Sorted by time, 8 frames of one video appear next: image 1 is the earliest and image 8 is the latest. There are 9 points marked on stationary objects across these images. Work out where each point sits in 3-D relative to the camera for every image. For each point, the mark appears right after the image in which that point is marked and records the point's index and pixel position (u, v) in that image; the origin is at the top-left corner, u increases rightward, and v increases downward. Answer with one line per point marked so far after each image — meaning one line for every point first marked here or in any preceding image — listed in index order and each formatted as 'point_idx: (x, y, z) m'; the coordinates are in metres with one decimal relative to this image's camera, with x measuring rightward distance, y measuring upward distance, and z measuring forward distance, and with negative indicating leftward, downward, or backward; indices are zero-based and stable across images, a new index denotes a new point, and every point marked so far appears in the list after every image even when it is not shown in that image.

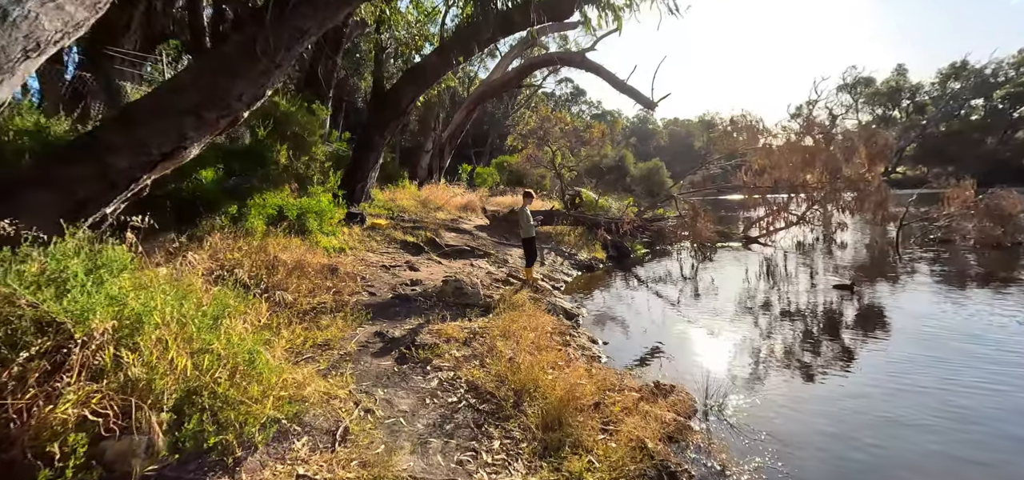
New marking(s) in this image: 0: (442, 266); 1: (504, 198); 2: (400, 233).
0: (-1.0, -0.4, +6.9) m
1: (-0.3, +1.5, +16.8) m
2: (-1.9, +0.1, +8.1) m
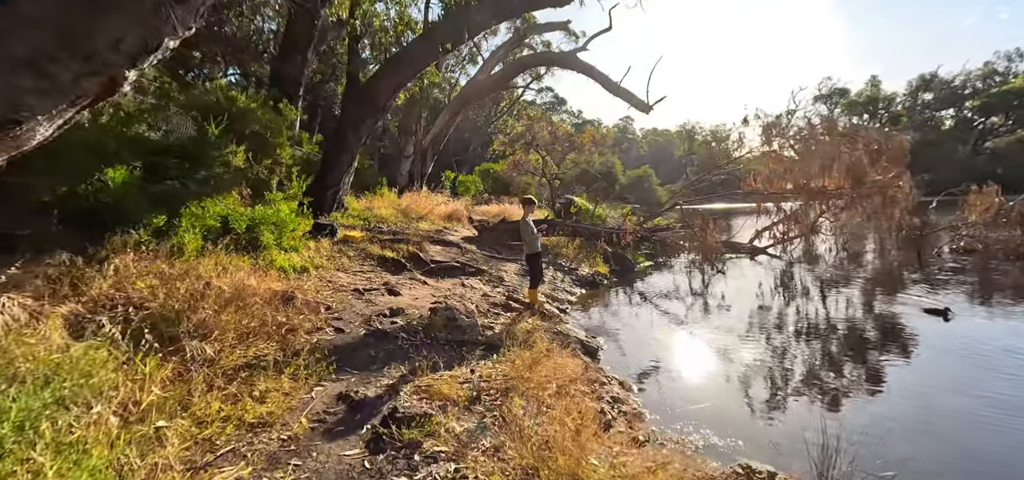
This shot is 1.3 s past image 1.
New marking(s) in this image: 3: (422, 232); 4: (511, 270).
0: (-1.0, -0.6, +5.7) m
1: (-0.7, +1.1, +15.7) m
2: (-1.9, -0.1, +6.8) m
3: (-1.7, +0.2, +8.9) m
4: (0.0, -0.5, +8.1) m
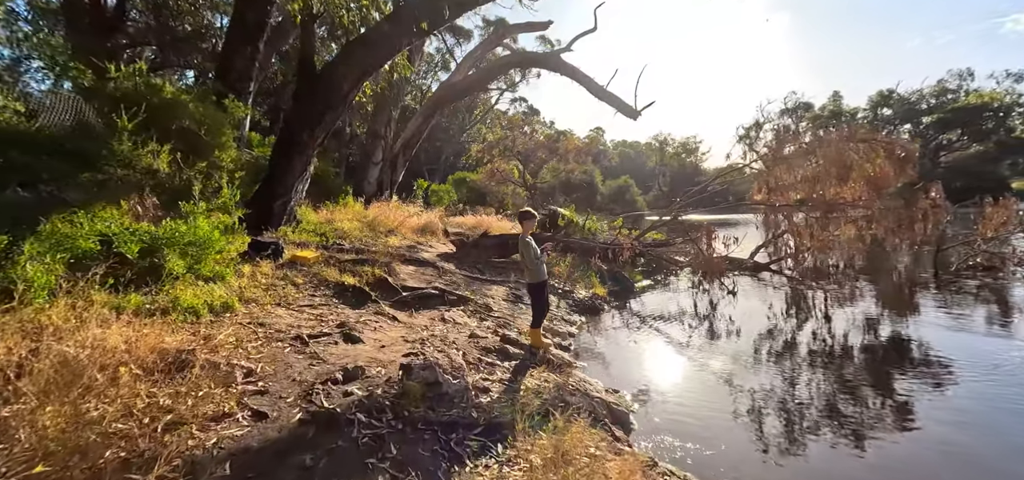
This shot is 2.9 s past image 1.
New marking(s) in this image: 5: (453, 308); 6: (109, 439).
0: (-1.0, -0.8, +4.4) m
1: (-1.3, +0.7, +14.4) m
2: (-2.0, -0.4, +5.4) m
3: (-1.9, -0.1, +7.6) m
4: (-0.2, -0.8, +6.8) m
5: (-0.7, -0.8, +5.5) m
6: (-1.7, -0.8, +2.0) m
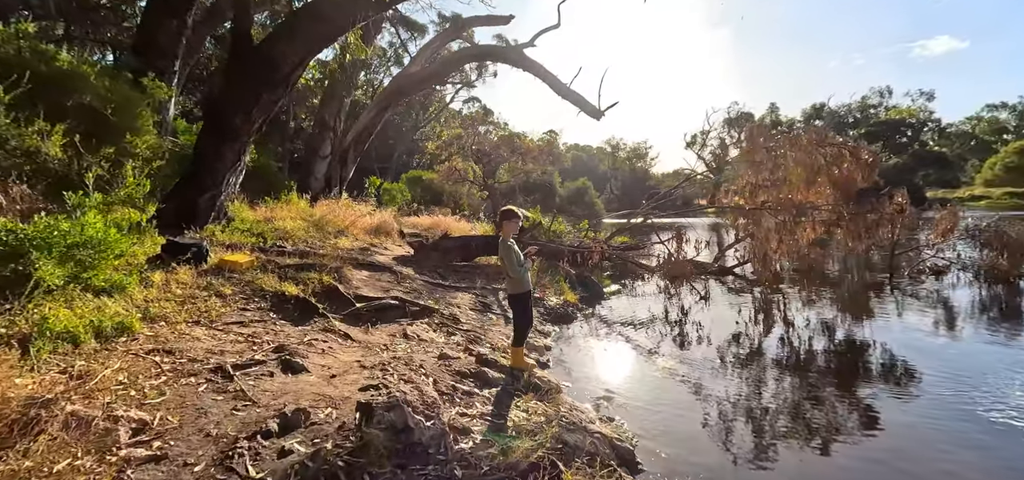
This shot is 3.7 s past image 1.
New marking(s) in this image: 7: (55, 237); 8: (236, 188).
0: (-1.2, -0.8, +3.6) m
1: (-2.5, +0.6, +13.5) m
2: (-2.3, -0.4, +4.6) m
3: (-2.4, -0.2, +6.7) m
4: (-0.6, -0.8, +6.1) m
5: (-1.0, -0.8, +4.8) m
6: (-1.6, -0.8, +1.1) m
7: (-2.9, 0.0, +3.0) m
8: (-3.9, +0.7, +6.7) m
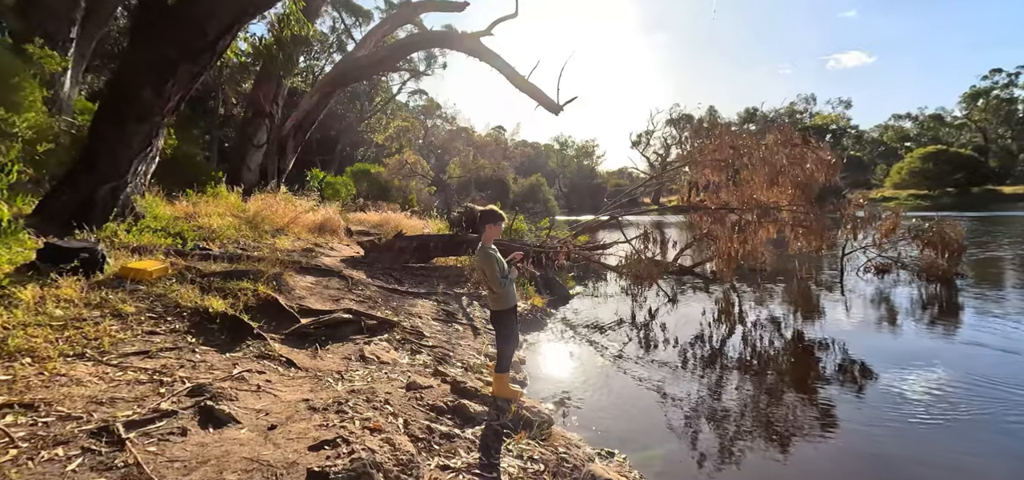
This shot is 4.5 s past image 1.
0: (-1.3, -0.9, +2.8) m
1: (-3.7, +0.7, +12.5) m
2: (-2.5, -0.4, +3.7) m
3: (-2.8, -0.2, +5.8) m
4: (-0.9, -0.8, +5.4) m
5: (-1.2, -0.8, +4.1) m
6: (-1.4, -0.8, +0.4) m
7: (-2.9, 0.0, +2.1) m
8: (-4.3, +0.7, +5.7) m
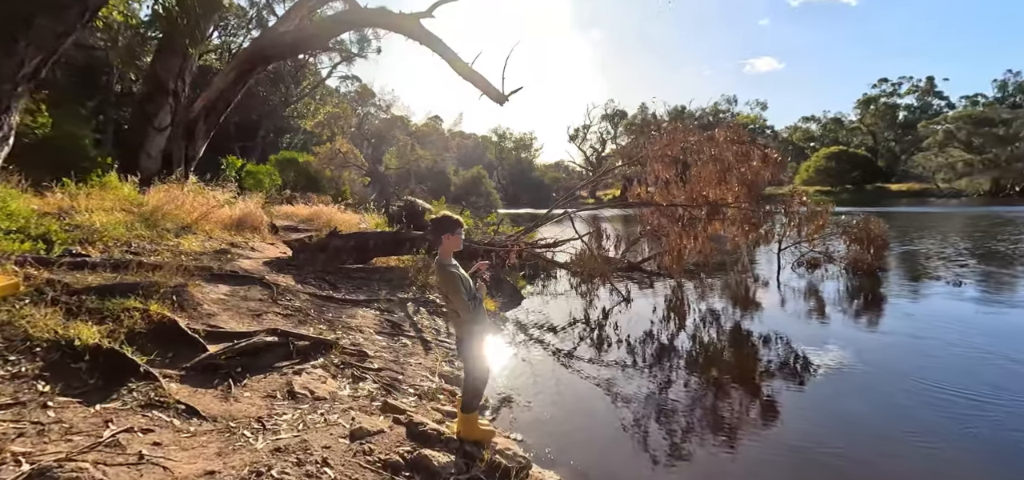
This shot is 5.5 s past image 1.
0: (-1.4, -0.9, +2.1) m
1: (-5.0, +0.7, +11.4) m
2: (-2.7, -0.4, +2.8) m
3: (-3.3, -0.2, +4.8) m
4: (-1.4, -0.8, +4.7) m
5: (-1.4, -0.9, +3.3) m
6: (-1.2, -0.9, -0.4) m
7: (-2.9, -0.1, +1.2) m
8: (-4.8, +0.7, +4.5) m
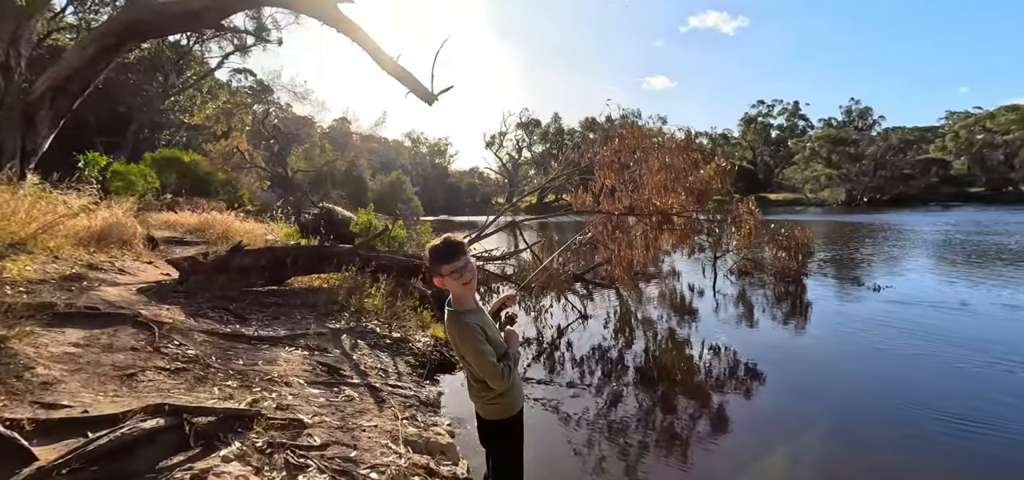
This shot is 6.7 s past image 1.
0: (-1.1, -1.0, +1.0) m
1: (-6.4, +0.5, +9.4) m
2: (-2.5, -0.6, +1.4) m
3: (-3.5, -0.4, +3.3) m
4: (-1.6, -1.0, +3.5) m
5: (-1.4, -1.0, +2.2) m
6: (-0.4, -1.0, -1.4) m
7: (-2.4, -0.2, -0.2) m
8: (-4.9, +0.5, +2.7) m
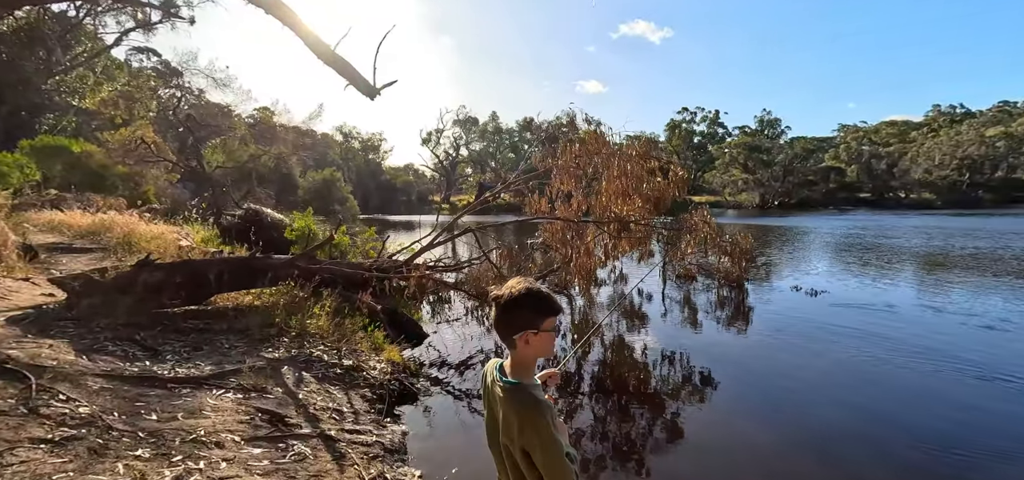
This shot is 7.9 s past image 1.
0: (-0.8, -1.2, +0.4) m
1: (-7.3, +0.4, +8.0) m
2: (-2.3, -0.7, +0.6) m
3: (-3.5, -0.5, +2.3) m
4: (-1.7, -1.1, +2.8) m
5: (-1.3, -1.1, +1.5) m
6: (+0.2, -1.2, -1.9) m
7: (-2.0, -0.3, -1.0) m
8: (-4.8, +0.4, +1.6) m
